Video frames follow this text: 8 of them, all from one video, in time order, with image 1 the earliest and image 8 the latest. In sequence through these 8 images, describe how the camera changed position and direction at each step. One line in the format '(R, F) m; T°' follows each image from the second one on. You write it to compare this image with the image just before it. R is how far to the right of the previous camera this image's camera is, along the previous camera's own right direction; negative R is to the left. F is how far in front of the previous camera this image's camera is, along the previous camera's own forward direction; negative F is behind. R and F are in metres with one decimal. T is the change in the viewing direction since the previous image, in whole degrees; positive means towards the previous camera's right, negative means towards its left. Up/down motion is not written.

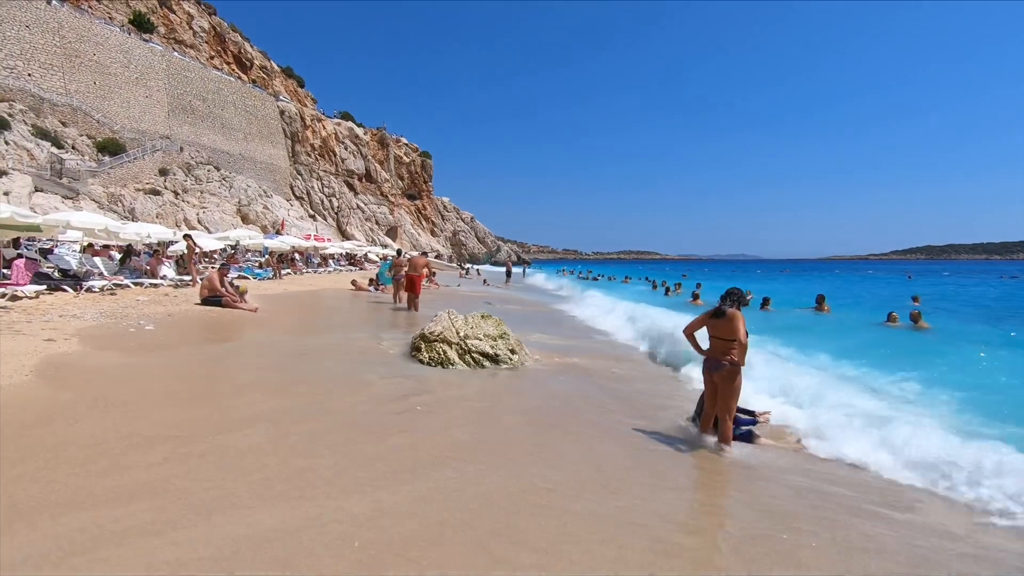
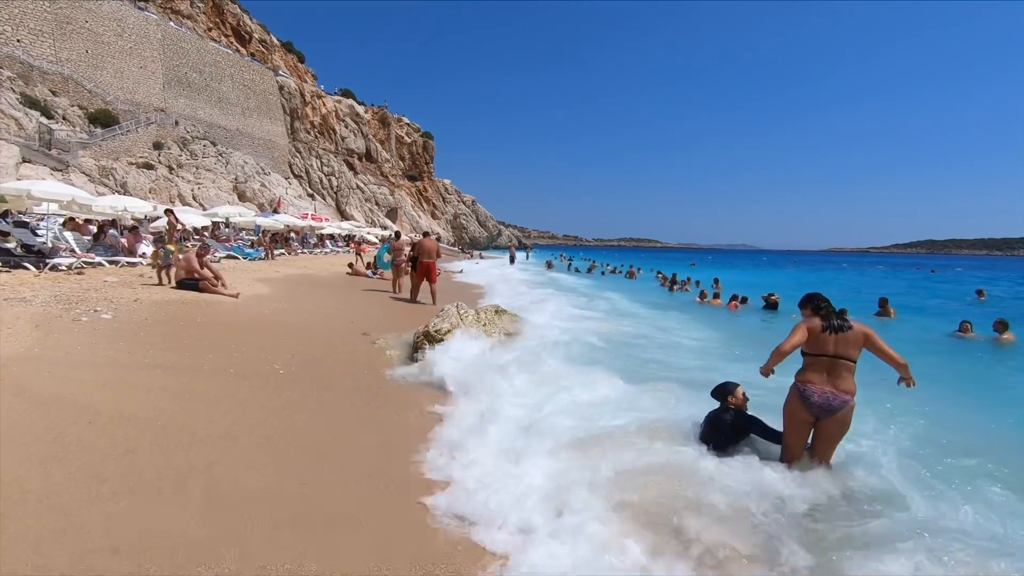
(-0.2, +0.9) m; 0°
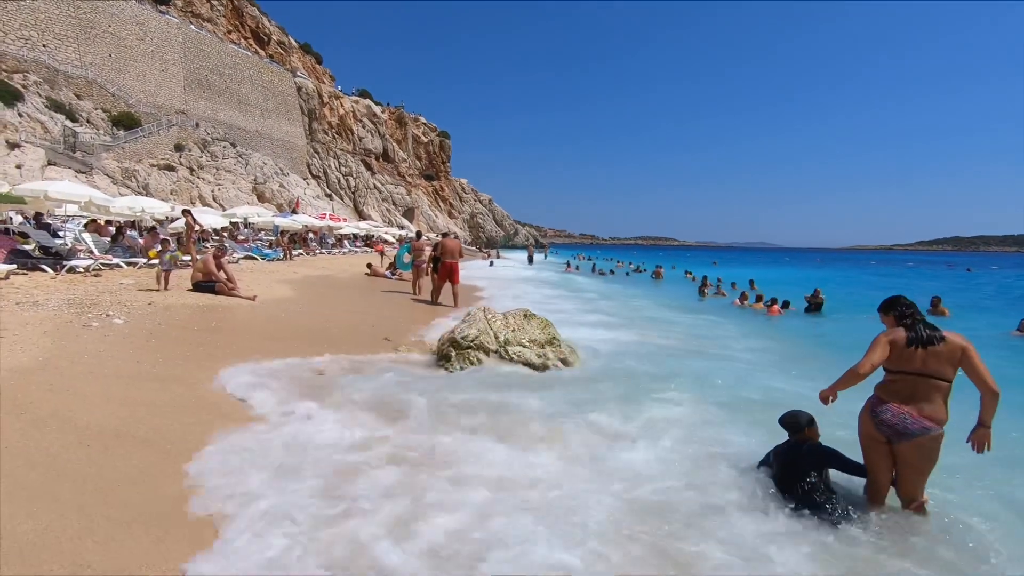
(-0.1, +0.3) m; -2°
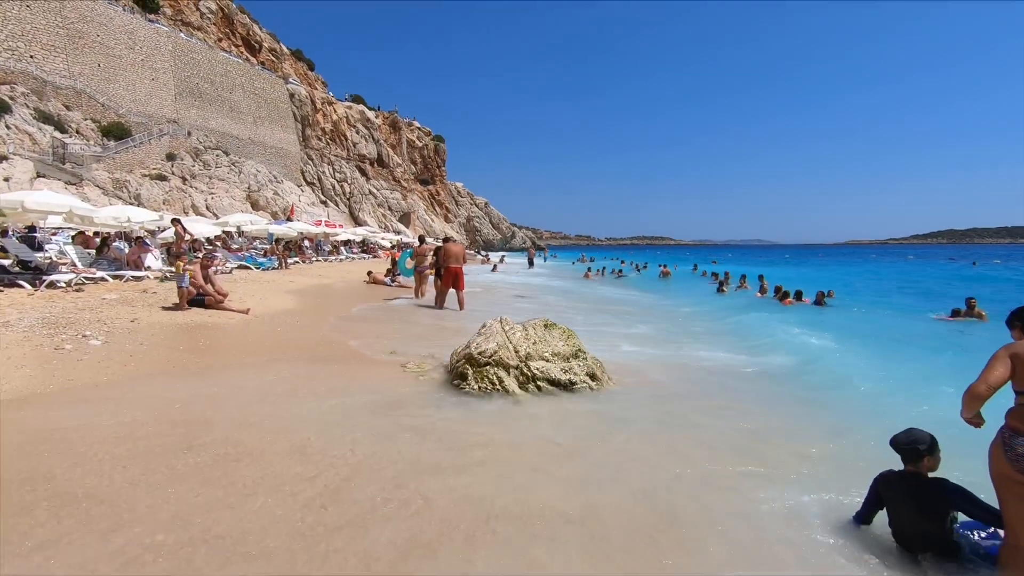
(-0.2, +0.5) m; 0°
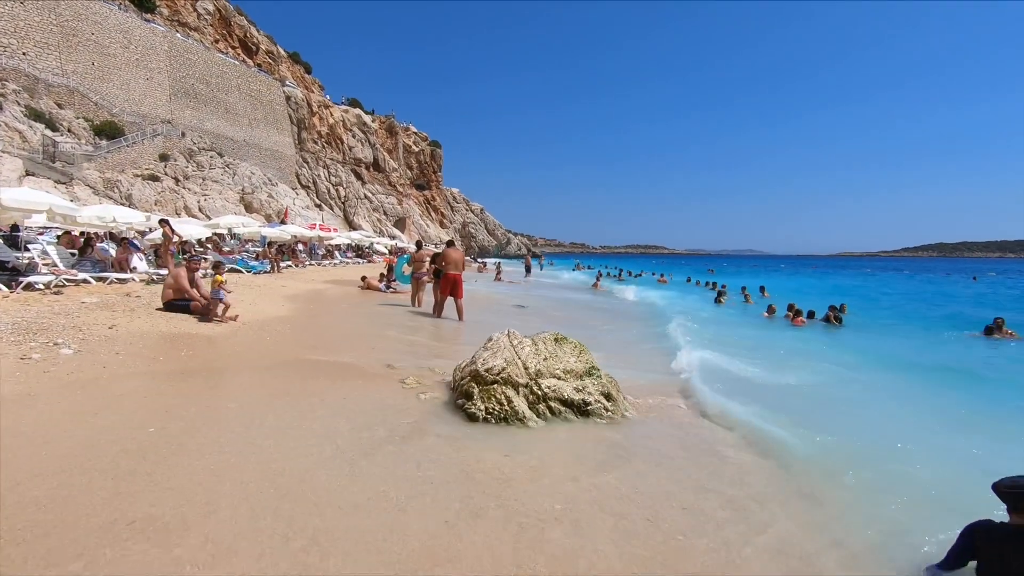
(-0.1, +0.3) m; +1°
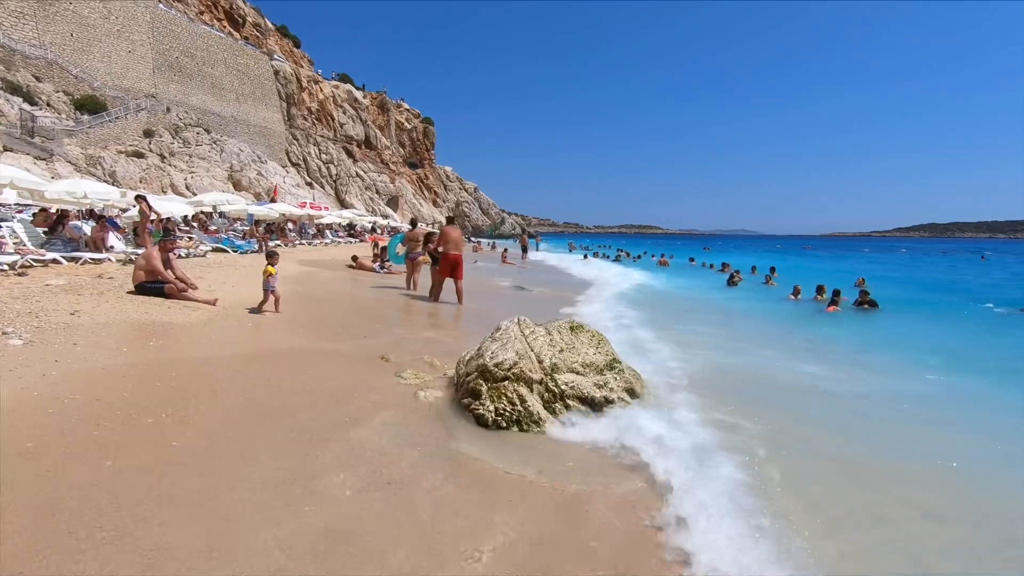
(-0.1, +0.5) m; +1°
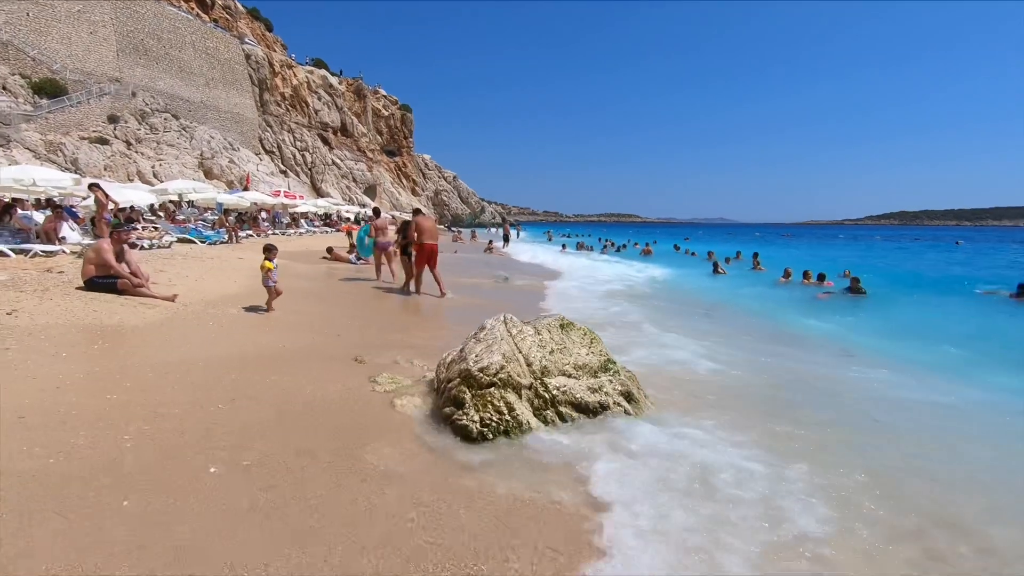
(0.0, +0.3) m; +2°
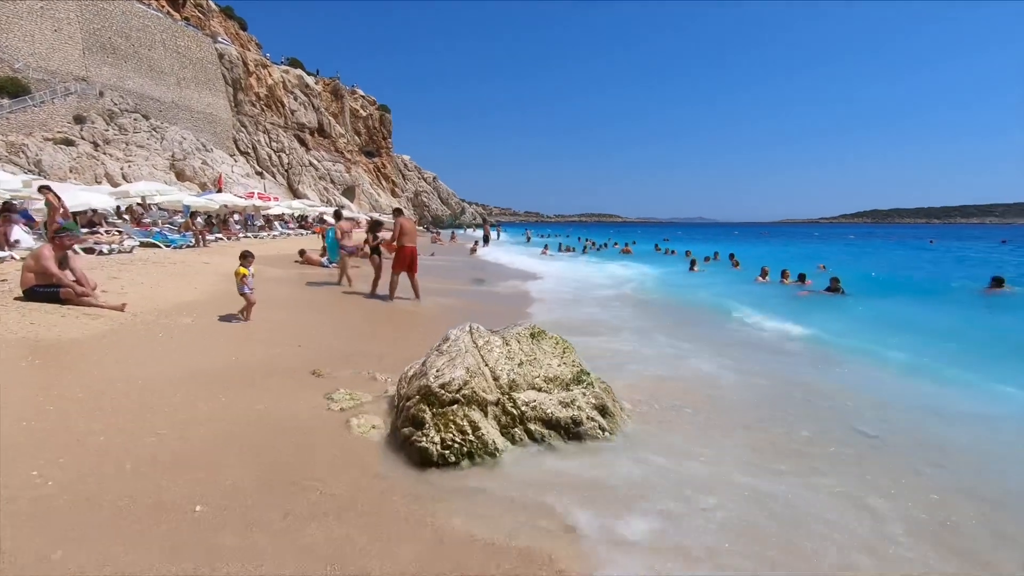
(+0.1, +0.2) m; +2°
